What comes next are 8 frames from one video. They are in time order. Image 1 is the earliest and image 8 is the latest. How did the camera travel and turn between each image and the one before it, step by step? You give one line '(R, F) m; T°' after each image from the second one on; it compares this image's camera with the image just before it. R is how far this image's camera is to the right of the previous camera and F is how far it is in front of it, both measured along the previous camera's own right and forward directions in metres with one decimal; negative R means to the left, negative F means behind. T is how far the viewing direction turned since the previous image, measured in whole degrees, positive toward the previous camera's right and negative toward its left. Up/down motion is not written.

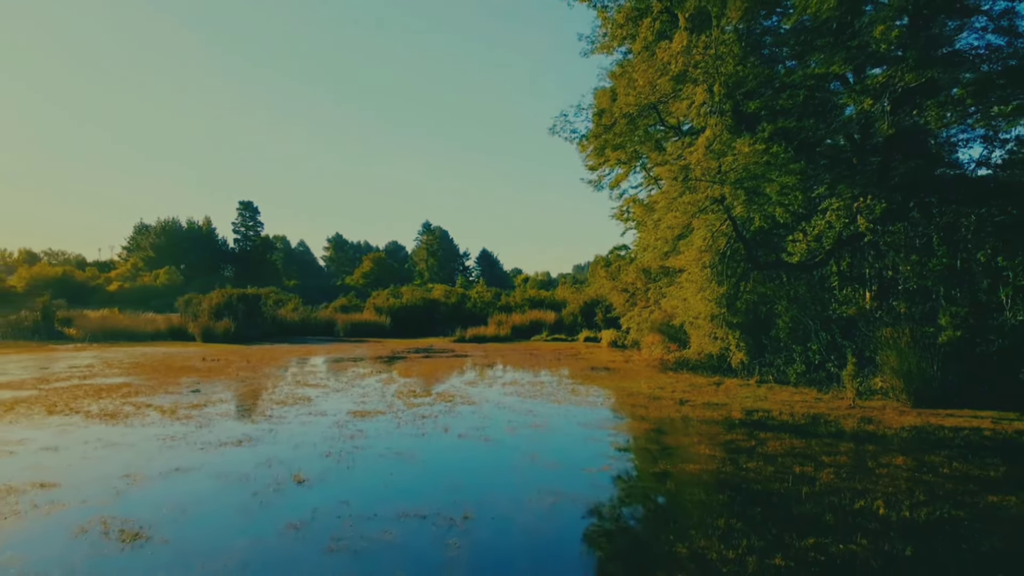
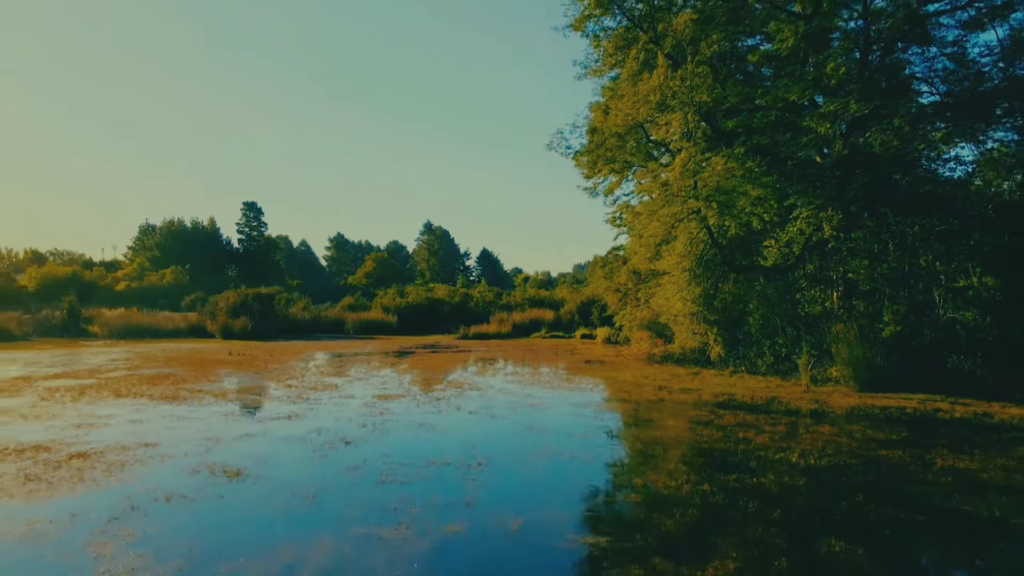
(0.0, -1.9) m; 0°
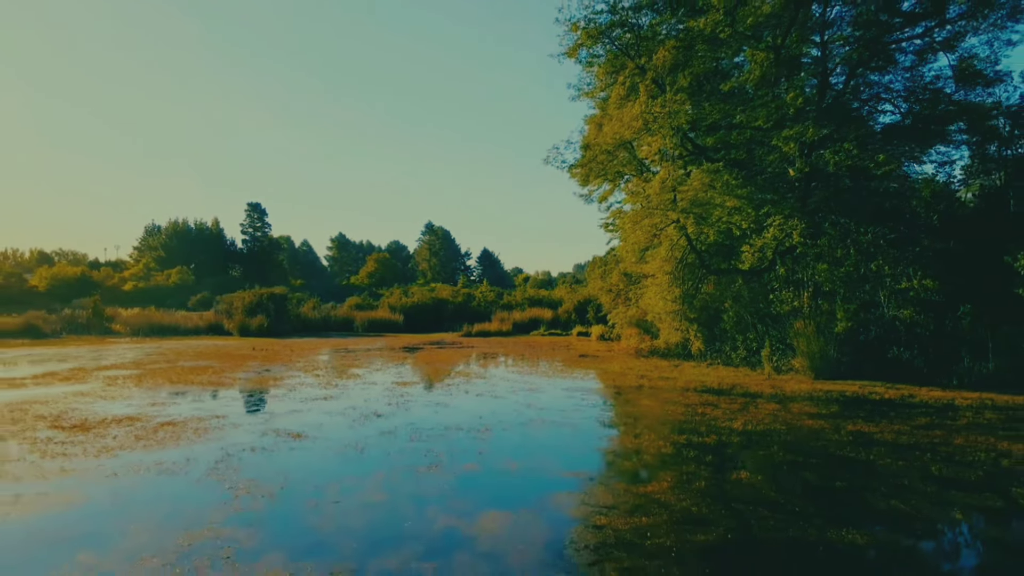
(0.0, -2.0) m; 0°
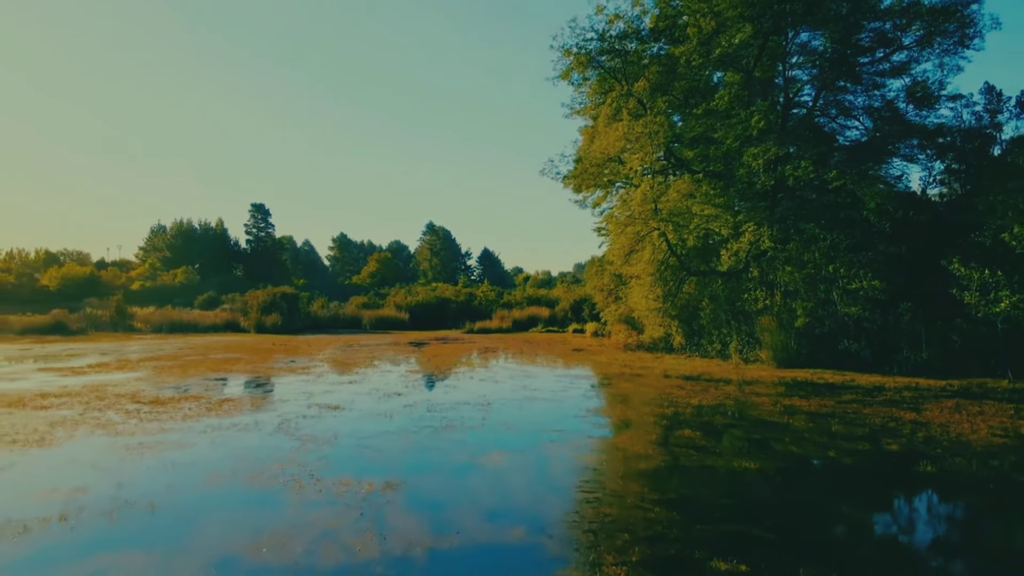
(+0.1, -2.2) m; 0°
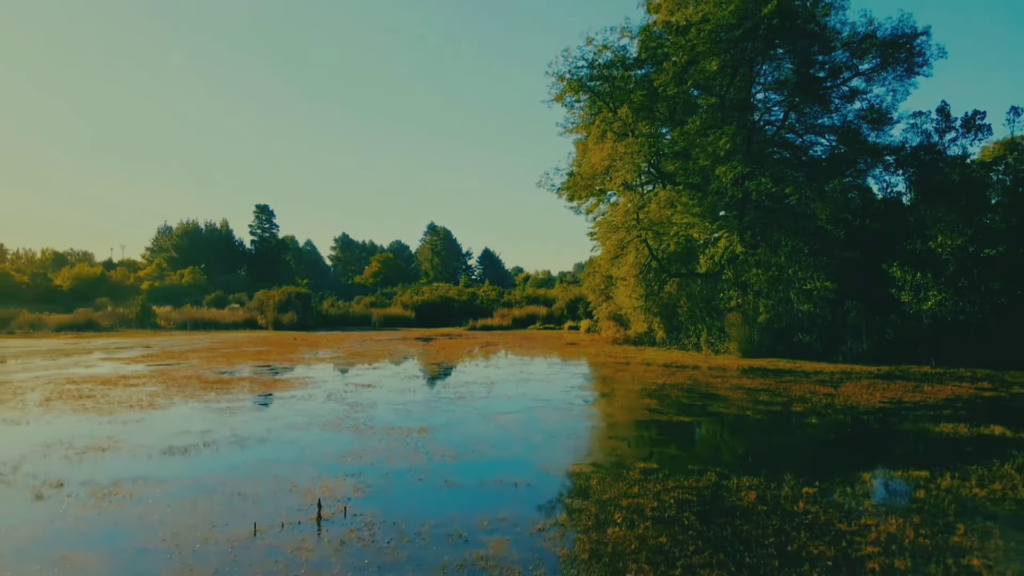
(0.0, -2.7) m; 0°
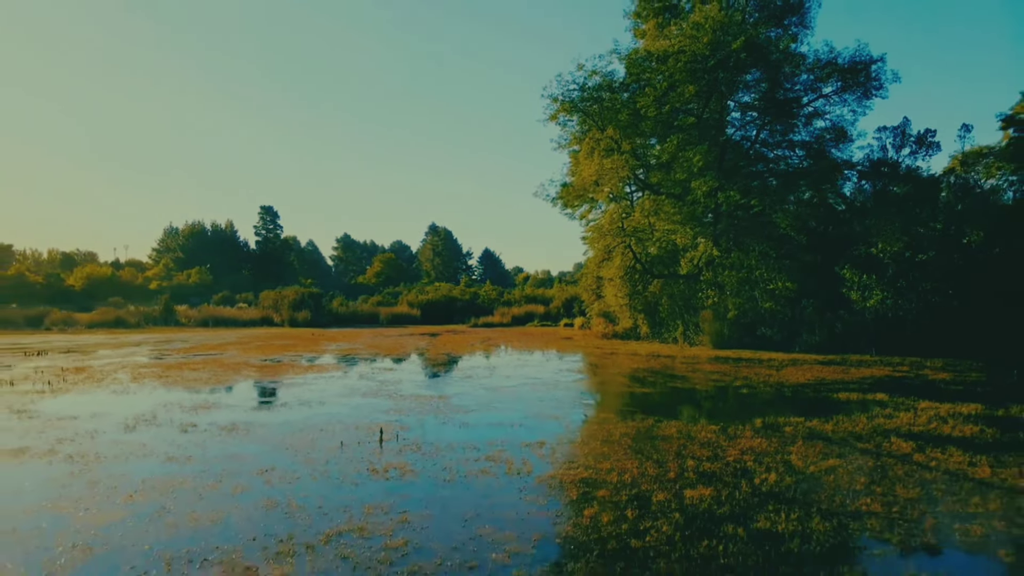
(+0.1, -2.8) m; 0°
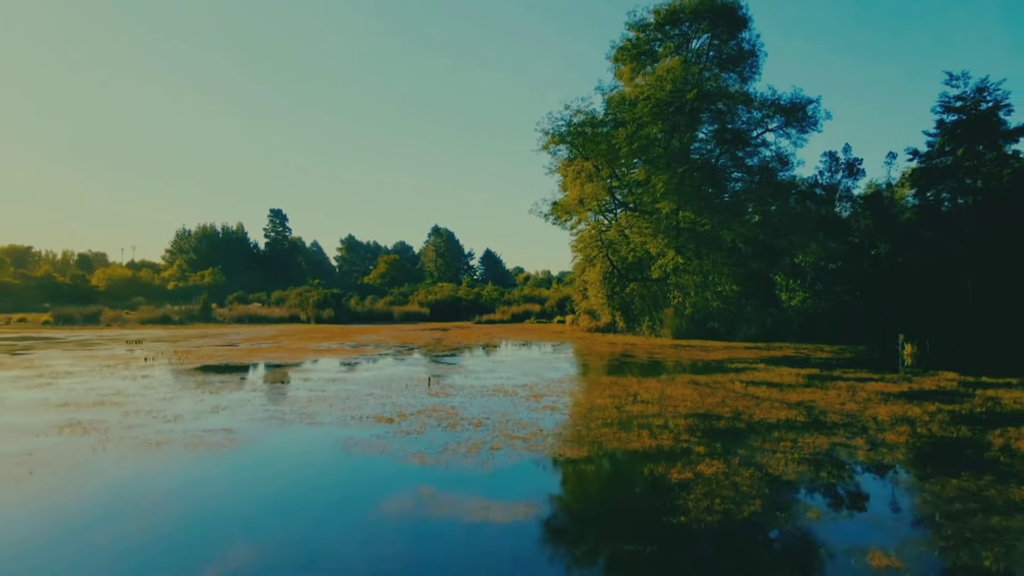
(+0.2, -5.6) m; 0°
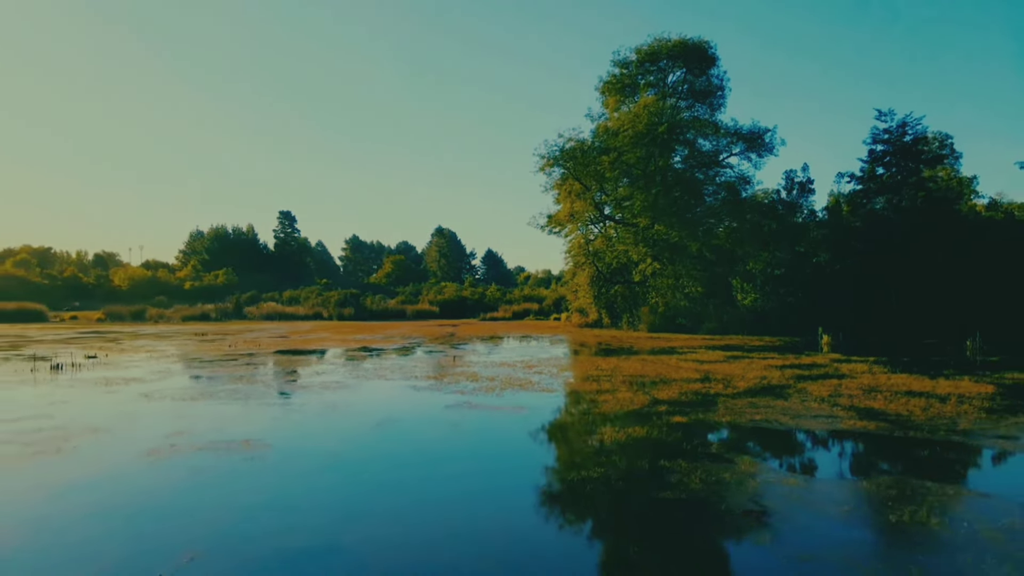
(0.0, -5.6) m; 0°
